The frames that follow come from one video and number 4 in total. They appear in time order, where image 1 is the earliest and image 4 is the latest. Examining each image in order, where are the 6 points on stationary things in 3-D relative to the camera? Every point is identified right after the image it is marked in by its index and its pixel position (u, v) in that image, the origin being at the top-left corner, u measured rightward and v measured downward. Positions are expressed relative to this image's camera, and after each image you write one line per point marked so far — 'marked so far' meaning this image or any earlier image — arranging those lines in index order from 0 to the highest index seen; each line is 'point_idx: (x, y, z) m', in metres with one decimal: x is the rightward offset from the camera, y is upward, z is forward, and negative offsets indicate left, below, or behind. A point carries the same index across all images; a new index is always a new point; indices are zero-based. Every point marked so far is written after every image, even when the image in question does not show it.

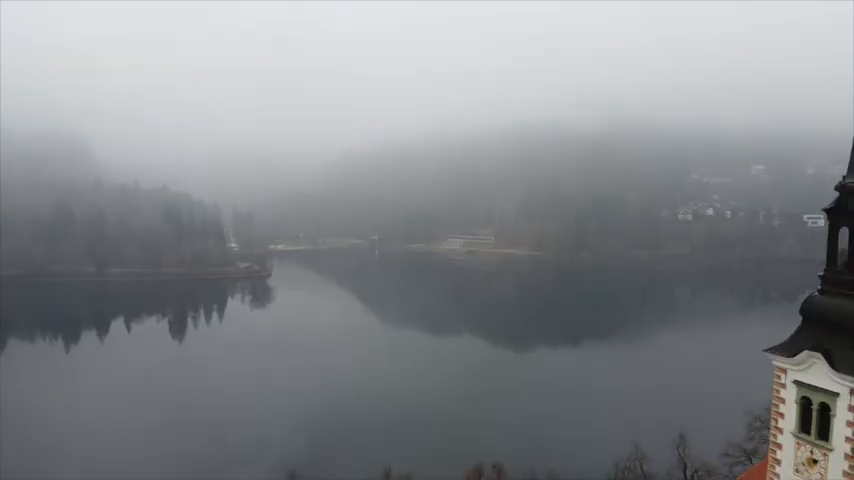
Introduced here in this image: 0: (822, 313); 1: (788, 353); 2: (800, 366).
0: (+5.3, -1.0, +8.8) m
1: (+5.0, -1.5, +9.1) m
2: (+5.0, -1.7, +8.9) m
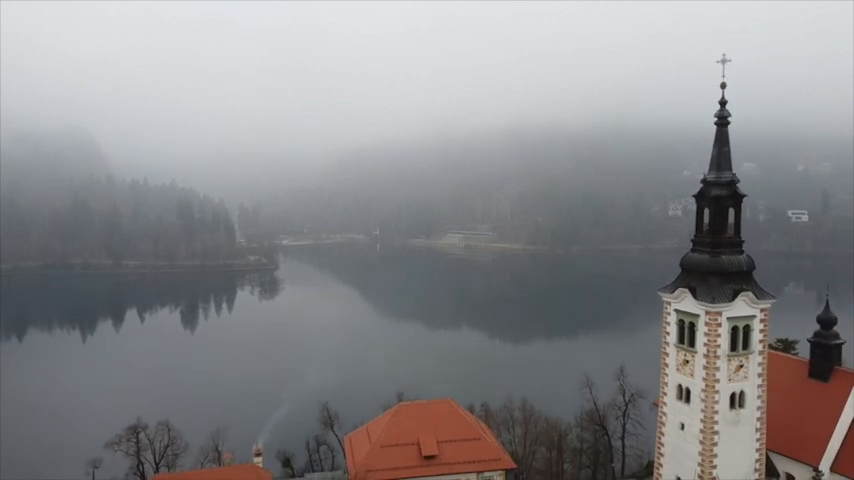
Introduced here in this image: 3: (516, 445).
0: (+5.4, -0.5, +13.4) m
1: (+5.1, -1.0, +13.6) m
2: (+5.1, -1.2, +13.5) m
3: (+2.6, -5.9, +19.1) m
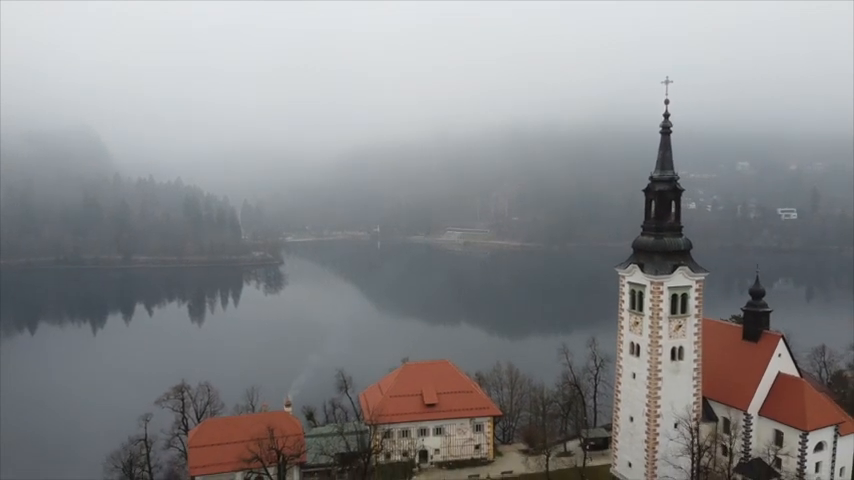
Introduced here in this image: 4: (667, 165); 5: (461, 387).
0: (+5.4, -0.1, +16.6) m
1: (+5.1, -0.7, +16.9) m
2: (+5.1, -0.8, +16.7) m
3: (+2.6, -5.5, +22.4) m
4: (+5.9, +1.8, +16.2) m
5: (+1.0, -4.3, +19.2) m
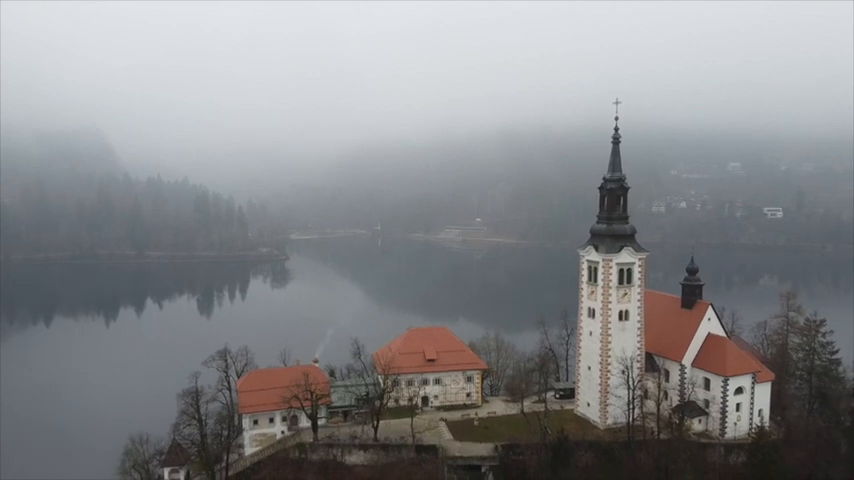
0: (+5.4, +0.3, +21.2) m
1: (+5.1, -0.2, +21.5) m
2: (+5.2, -0.4, +21.3) m
3: (+2.6, -5.1, +27.0) m
4: (+6.0, +2.3, +20.8) m
5: (+1.0, -3.8, +23.7) m
